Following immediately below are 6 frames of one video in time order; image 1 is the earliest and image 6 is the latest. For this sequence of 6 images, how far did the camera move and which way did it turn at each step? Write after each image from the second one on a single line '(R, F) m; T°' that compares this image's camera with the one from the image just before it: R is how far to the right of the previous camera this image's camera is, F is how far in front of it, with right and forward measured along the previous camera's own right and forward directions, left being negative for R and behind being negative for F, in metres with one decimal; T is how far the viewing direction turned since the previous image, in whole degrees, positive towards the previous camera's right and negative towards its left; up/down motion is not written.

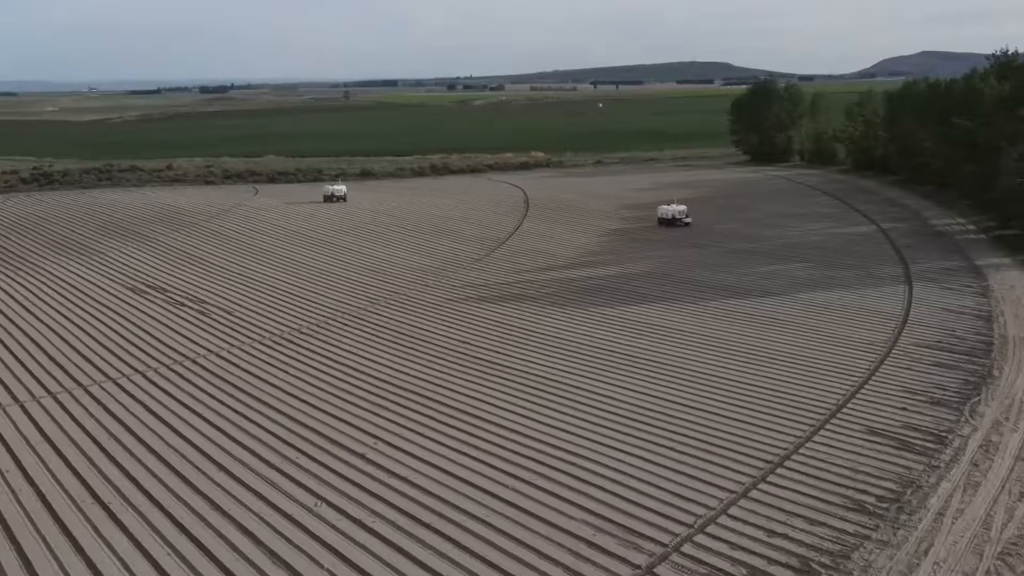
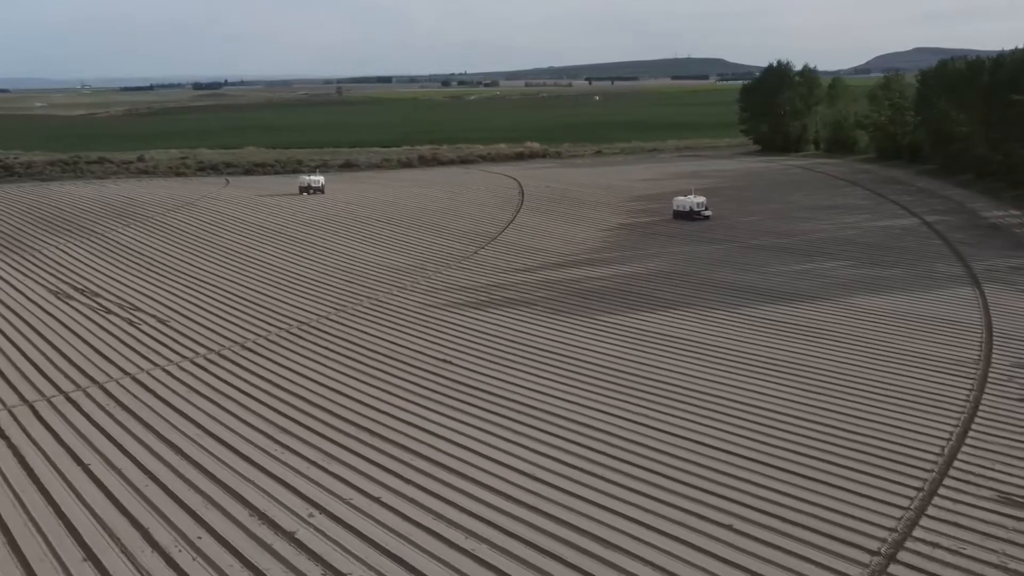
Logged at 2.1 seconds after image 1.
(0.0, +2.0) m; 0°
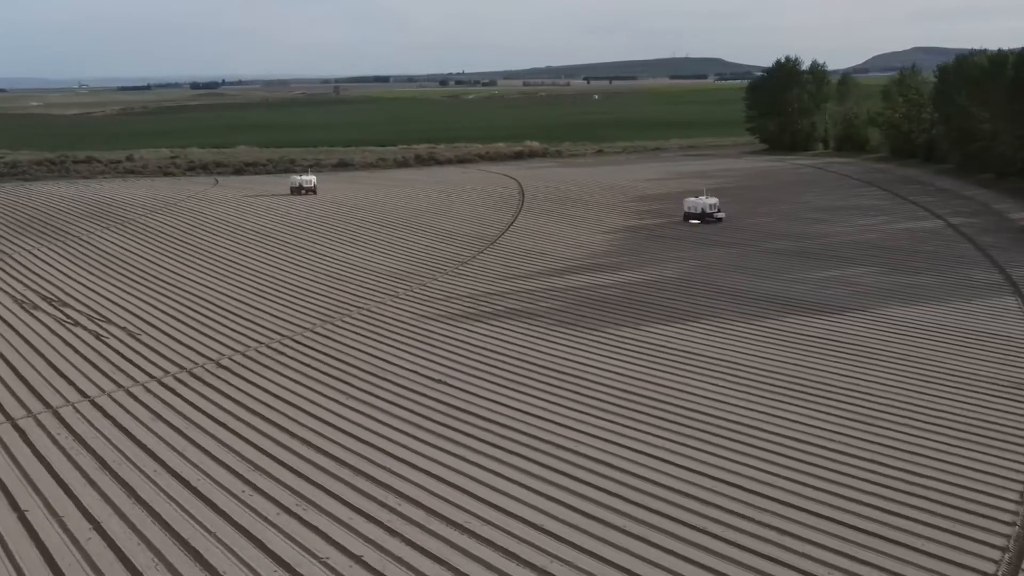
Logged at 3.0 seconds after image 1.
(0.0, +0.8) m; 0°
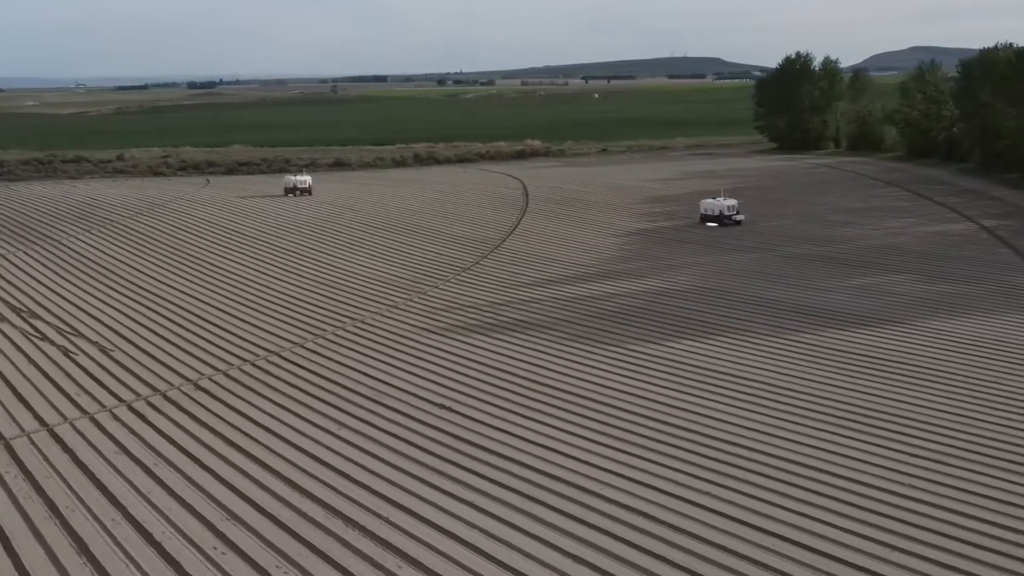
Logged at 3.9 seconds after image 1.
(-0.1, +0.8) m; 0°
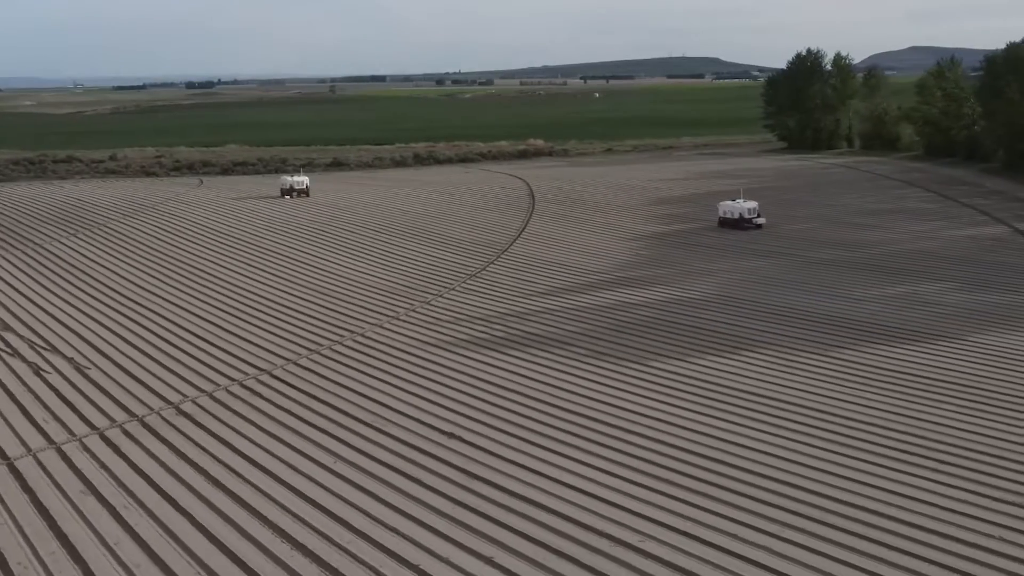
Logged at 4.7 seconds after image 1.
(-0.1, +0.7) m; 0°
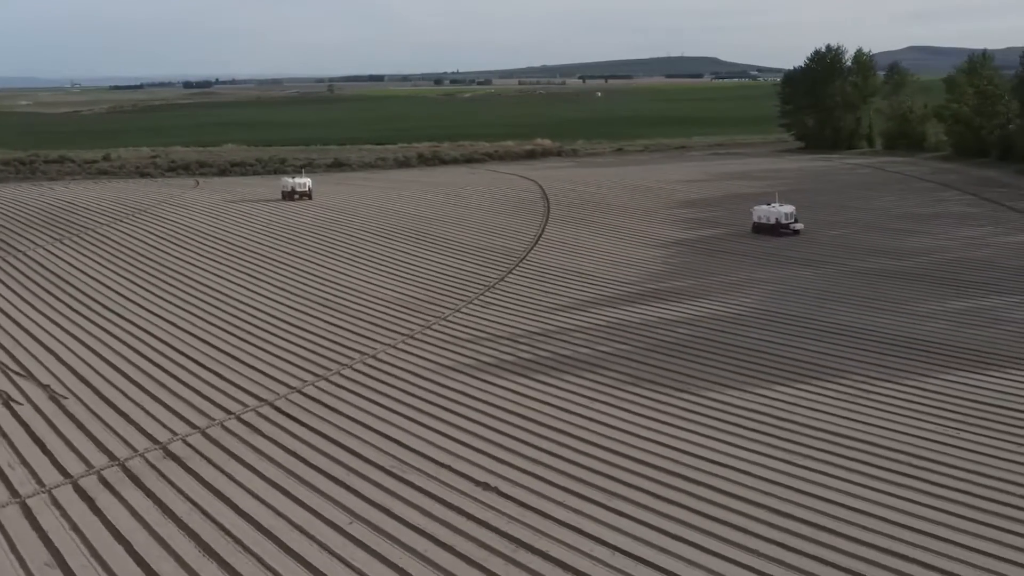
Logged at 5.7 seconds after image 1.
(-0.3, +0.9) m; 0°
